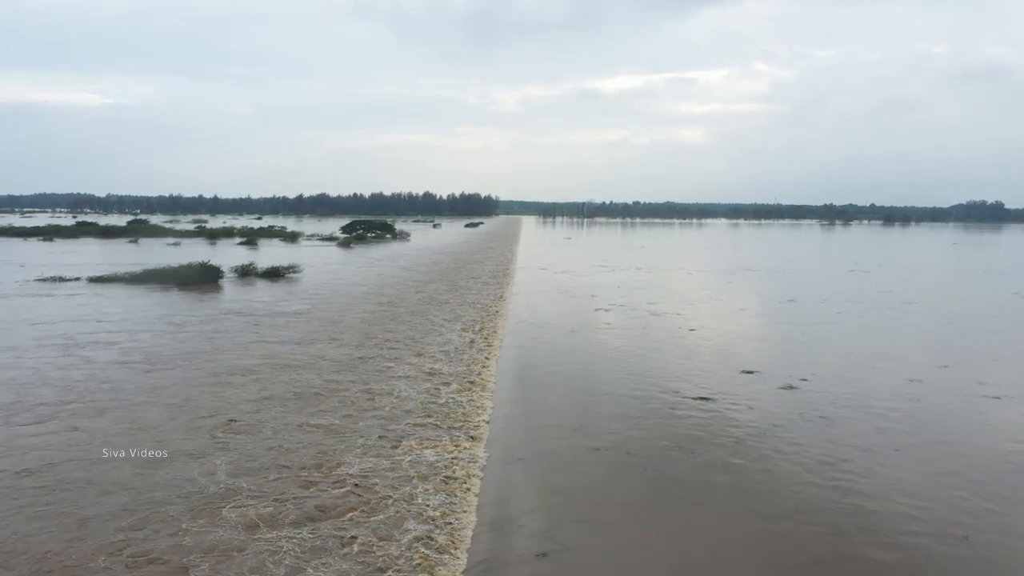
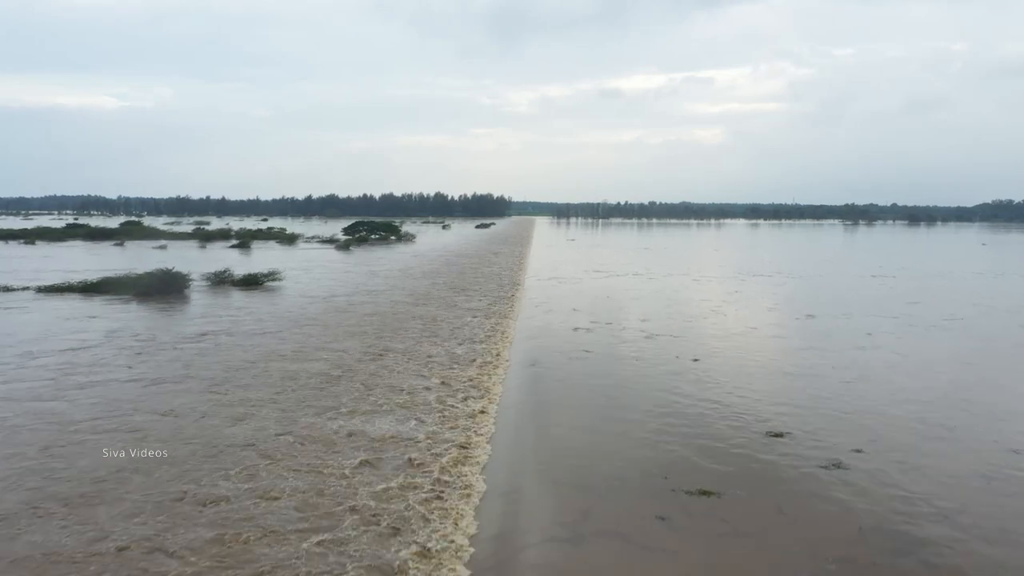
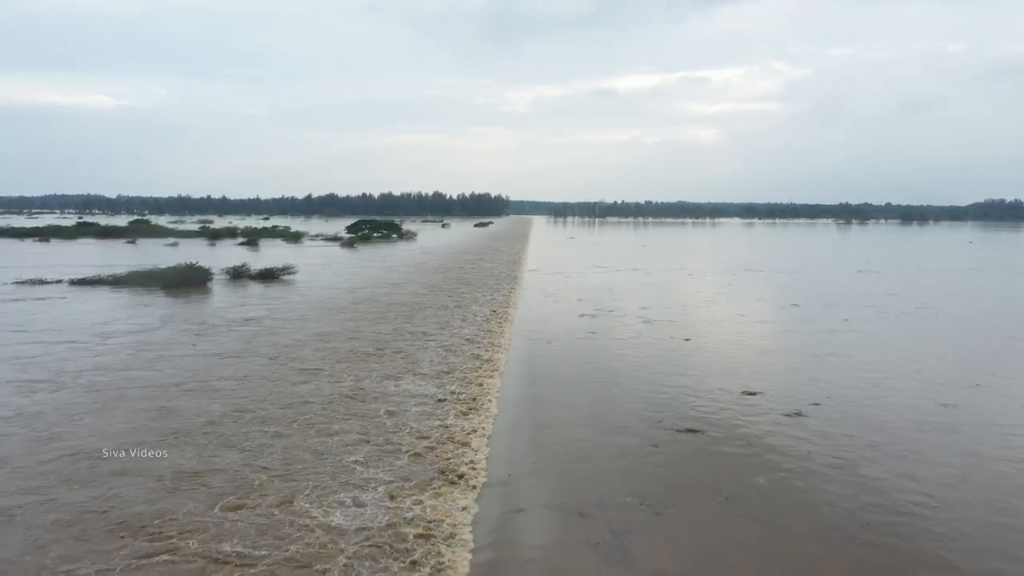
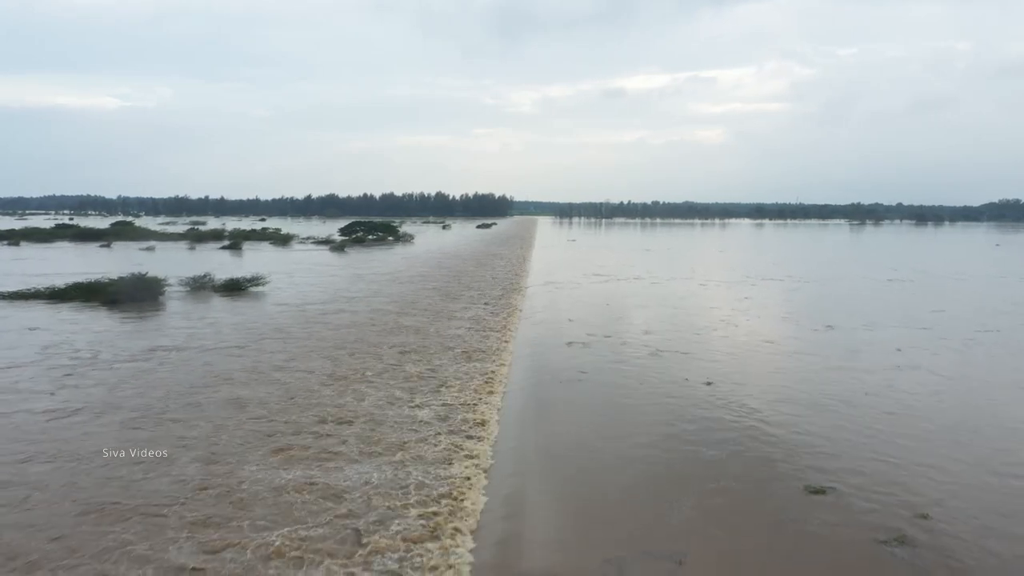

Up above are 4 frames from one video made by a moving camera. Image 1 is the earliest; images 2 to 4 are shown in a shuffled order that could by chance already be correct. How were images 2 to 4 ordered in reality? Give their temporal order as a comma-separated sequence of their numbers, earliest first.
3, 2, 4
